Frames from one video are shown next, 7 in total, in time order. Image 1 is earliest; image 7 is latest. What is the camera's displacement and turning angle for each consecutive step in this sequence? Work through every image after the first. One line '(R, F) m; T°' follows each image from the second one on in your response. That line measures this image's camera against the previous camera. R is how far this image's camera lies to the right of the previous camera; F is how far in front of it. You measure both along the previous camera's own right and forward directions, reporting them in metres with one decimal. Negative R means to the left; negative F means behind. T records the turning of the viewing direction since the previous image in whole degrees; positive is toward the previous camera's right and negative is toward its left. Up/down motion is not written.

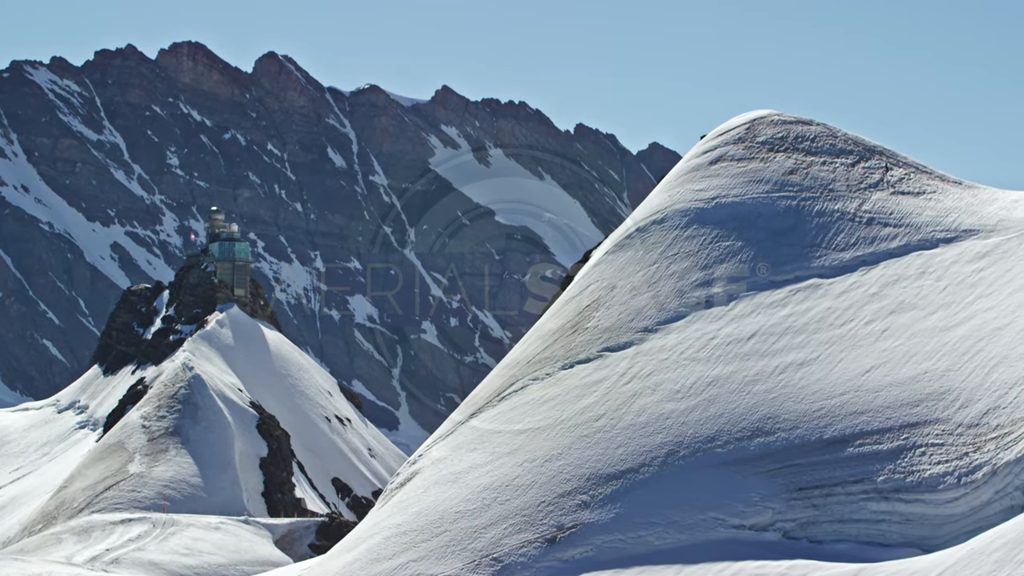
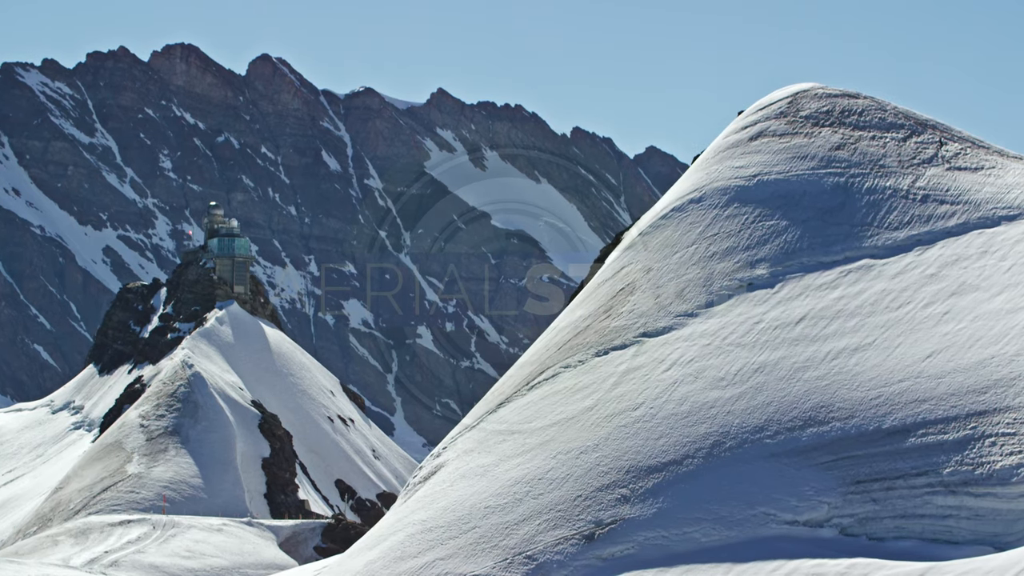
(-1.3, +2.8) m; 0°
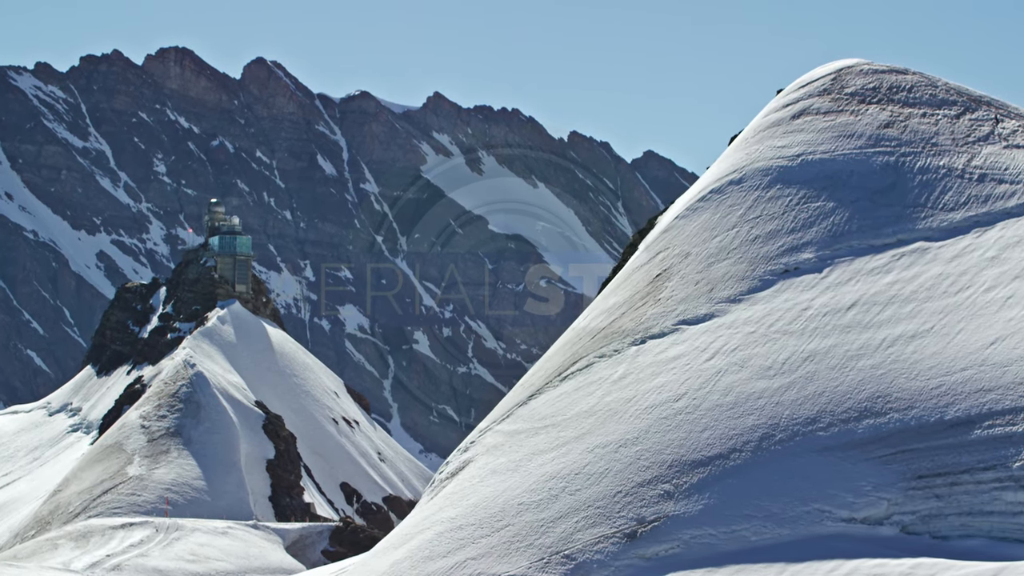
(-1.2, +2.4) m; 0°
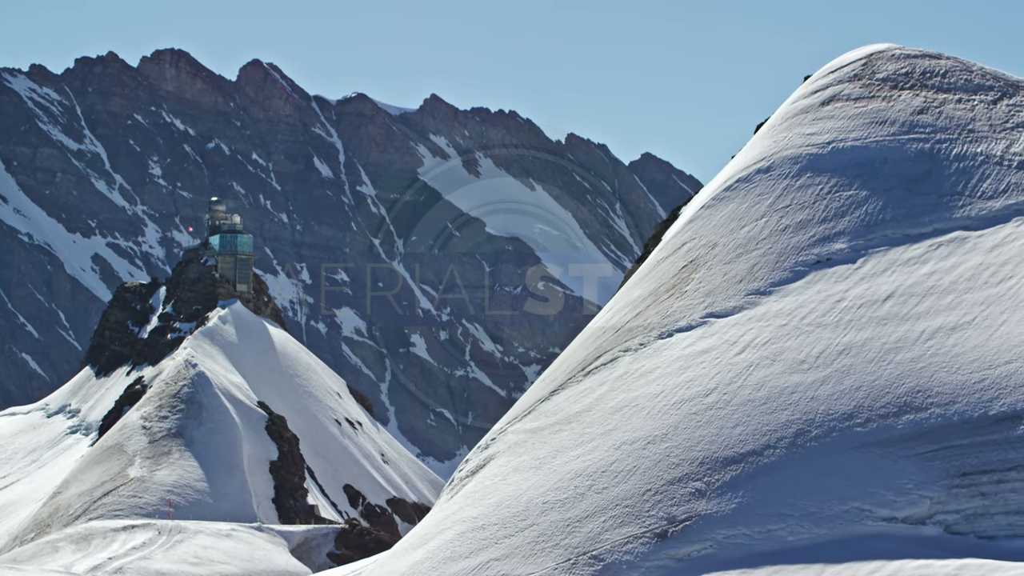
(-0.8, +1.4) m; 0°
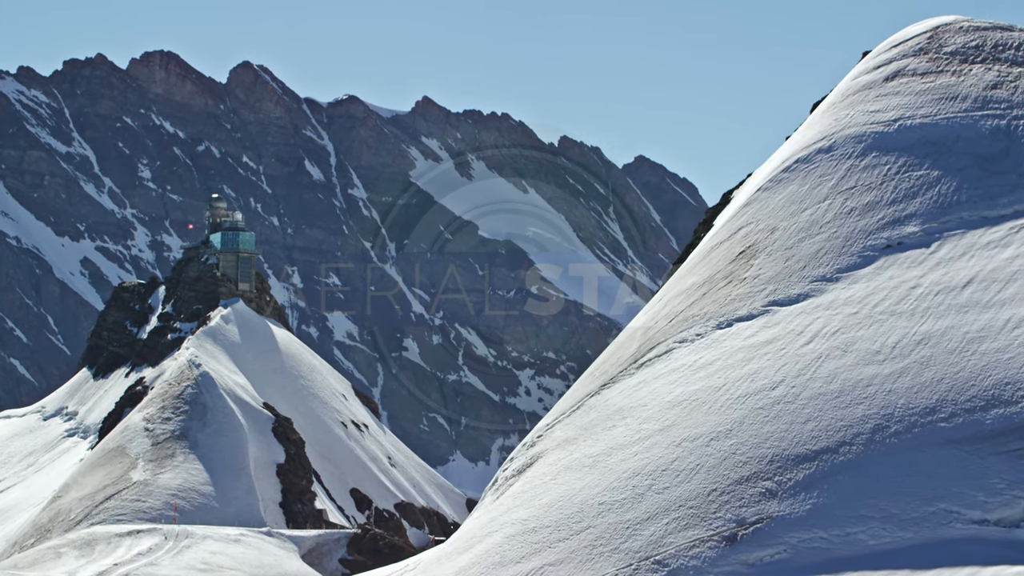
(-1.8, +2.6) m; +1°
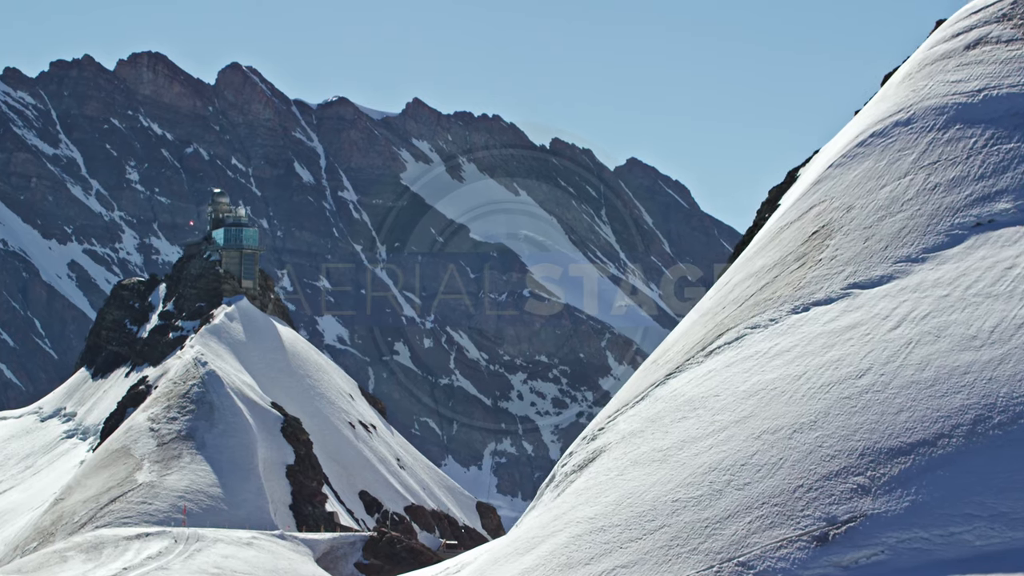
(-2.0, +2.7) m; +1°
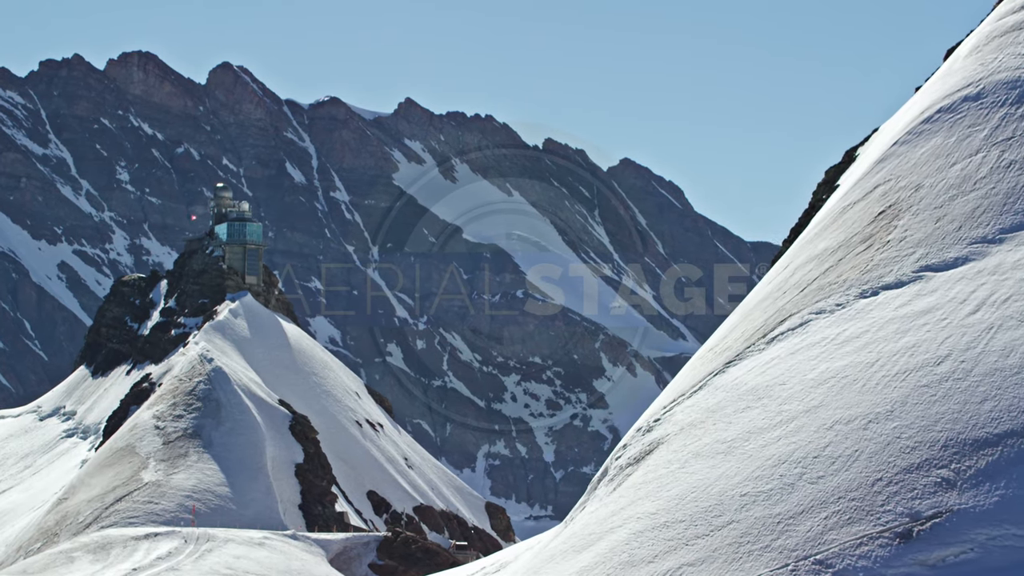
(-1.6, +2.0) m; +1°
